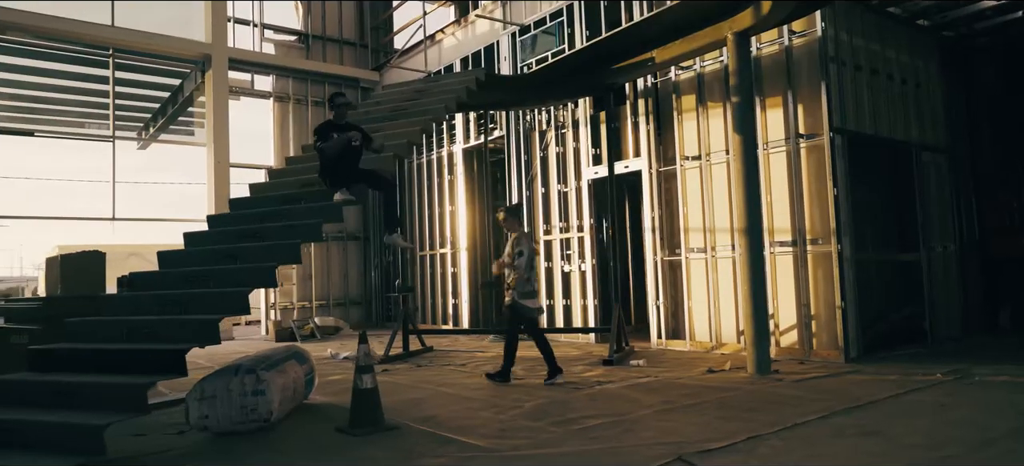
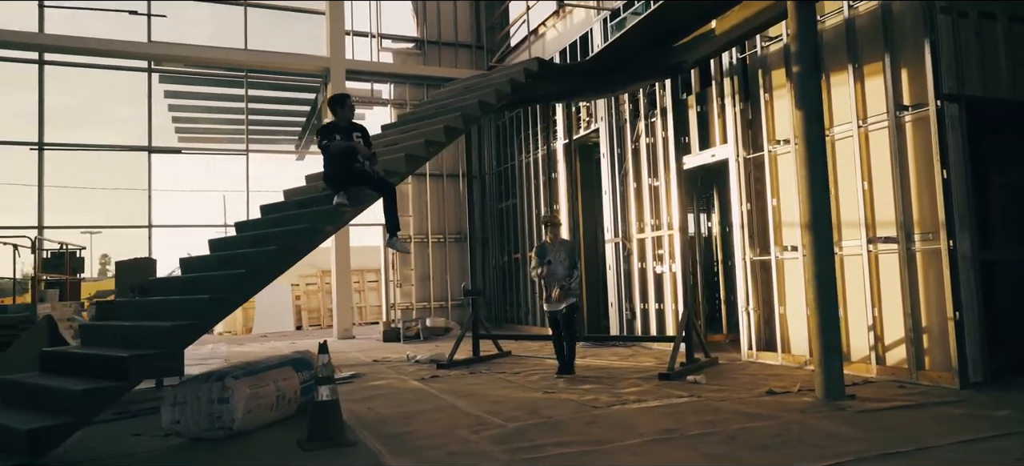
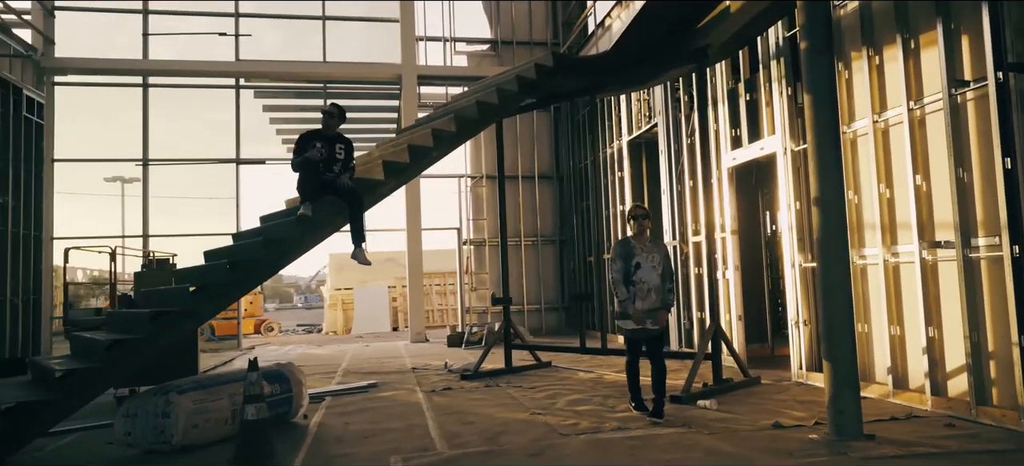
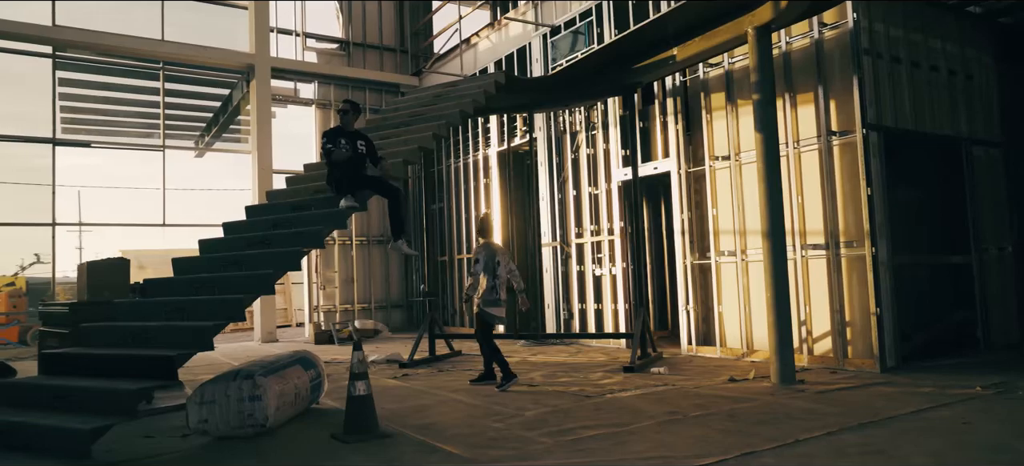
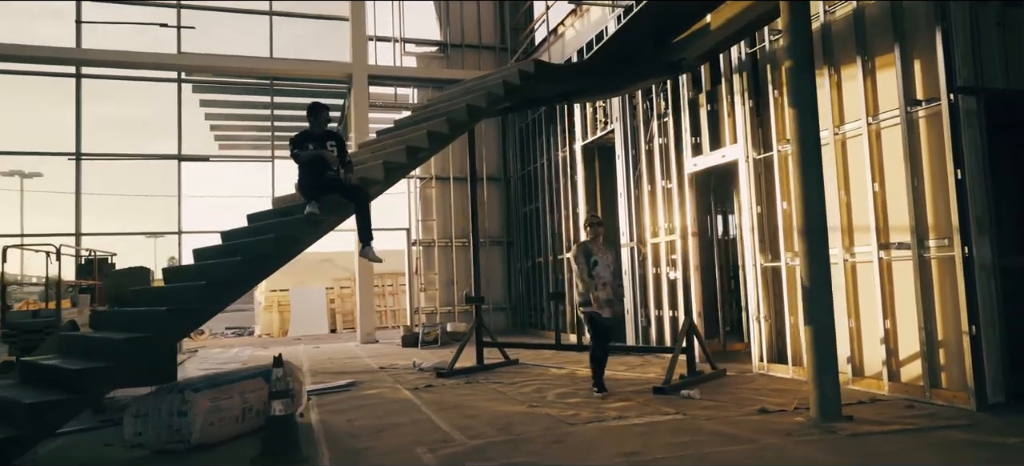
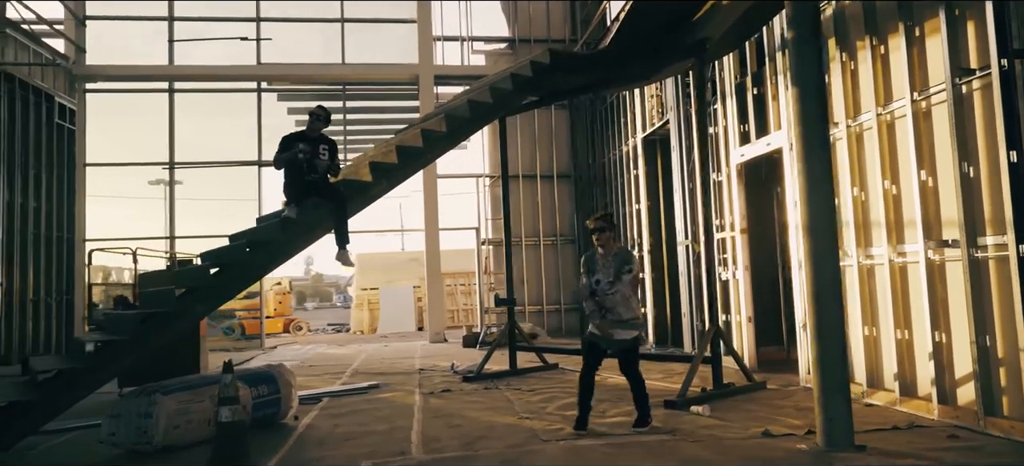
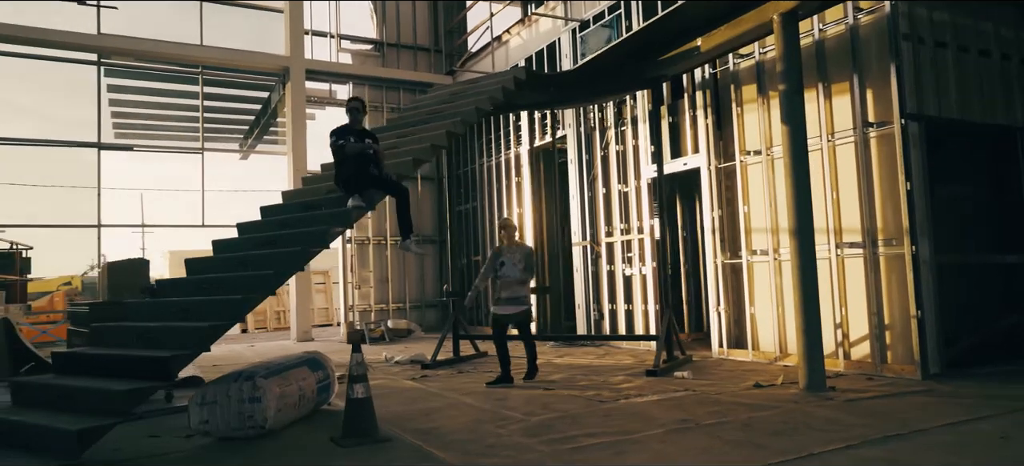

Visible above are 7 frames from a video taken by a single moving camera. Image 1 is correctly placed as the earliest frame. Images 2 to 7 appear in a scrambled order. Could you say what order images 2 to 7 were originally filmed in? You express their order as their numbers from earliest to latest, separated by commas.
4, 7, 2, 5, 3, 6
